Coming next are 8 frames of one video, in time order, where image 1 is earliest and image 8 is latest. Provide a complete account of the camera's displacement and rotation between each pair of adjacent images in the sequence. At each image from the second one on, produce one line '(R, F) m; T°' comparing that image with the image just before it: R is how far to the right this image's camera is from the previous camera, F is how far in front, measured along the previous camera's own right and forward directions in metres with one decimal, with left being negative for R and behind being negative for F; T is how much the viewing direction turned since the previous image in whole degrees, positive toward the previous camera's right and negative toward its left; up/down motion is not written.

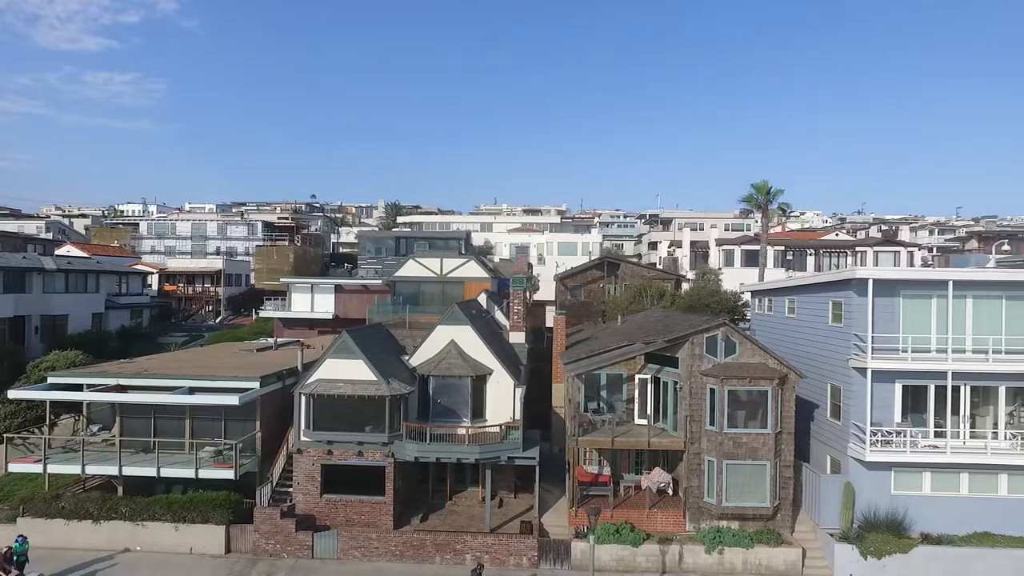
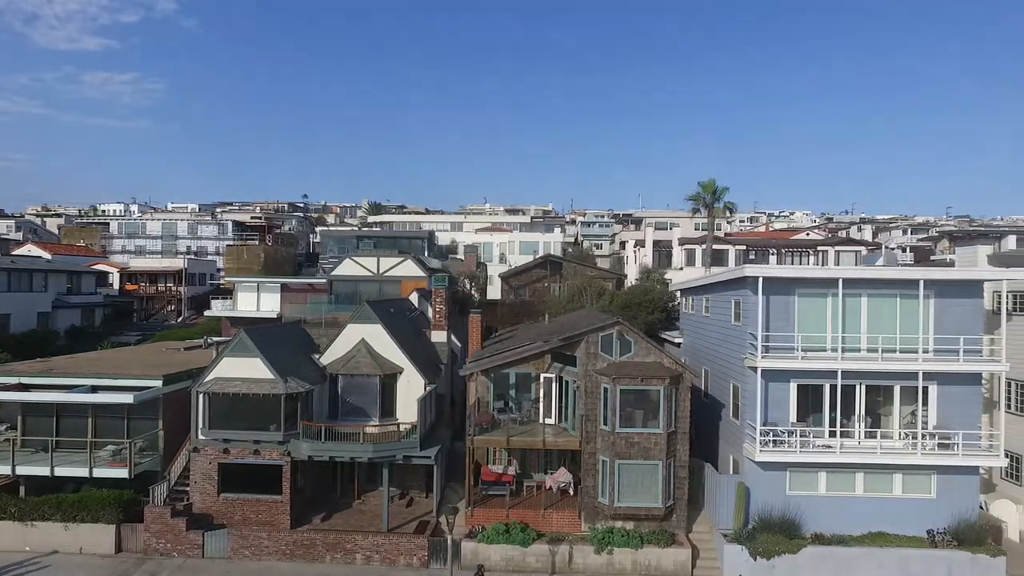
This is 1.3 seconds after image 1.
(+2.8, +0.1) m; 0°
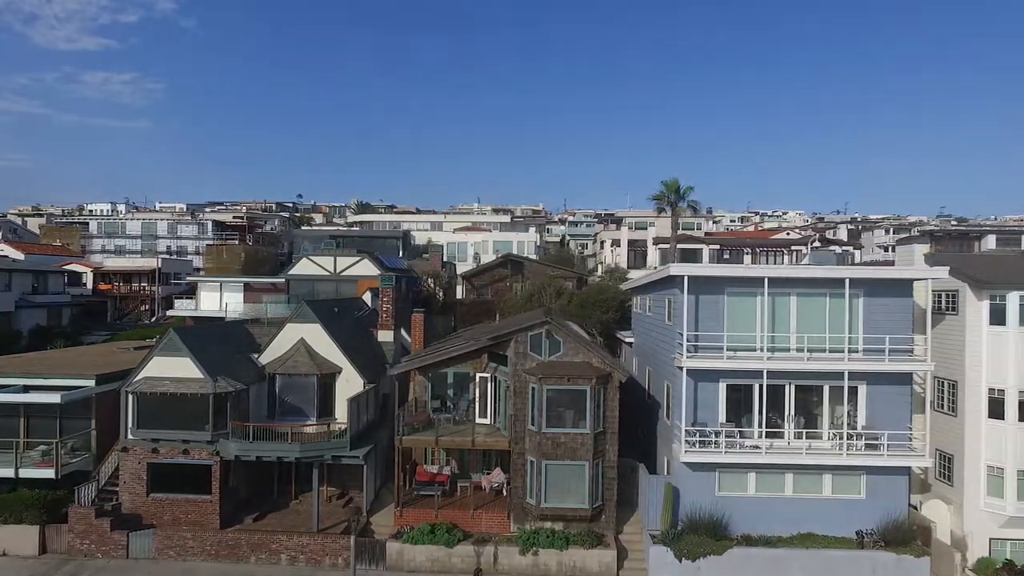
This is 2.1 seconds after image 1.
(+1.9, +0.1) m; 0°
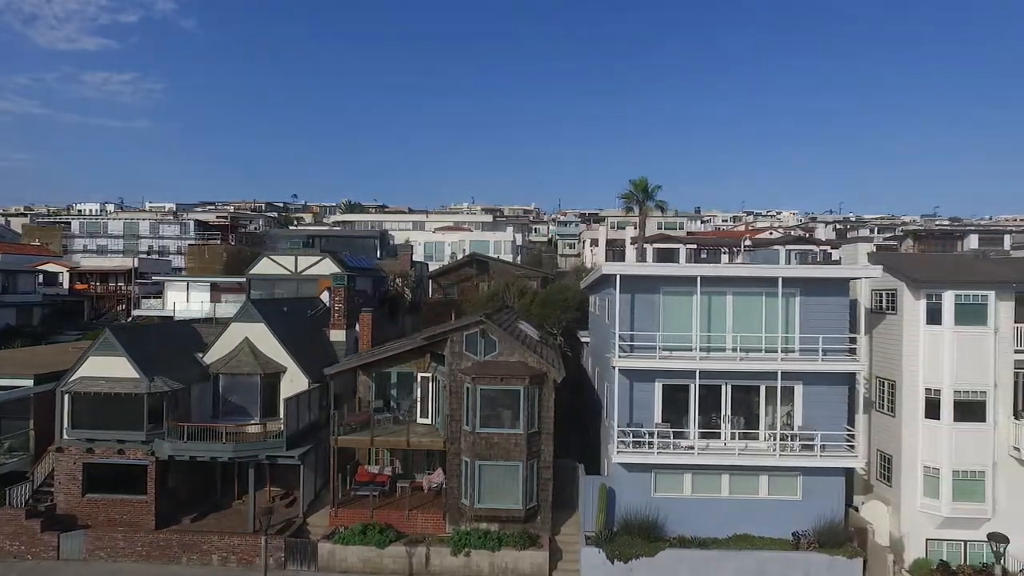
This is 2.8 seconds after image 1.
(+1.7, +0.2) m; 0°
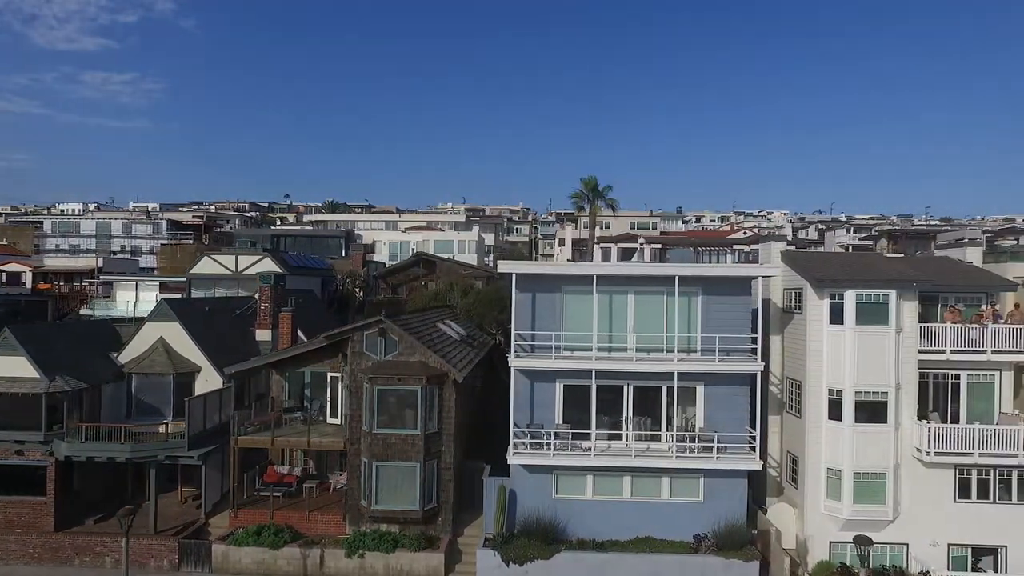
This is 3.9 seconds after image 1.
(+2.6, +0.3) m; 0°
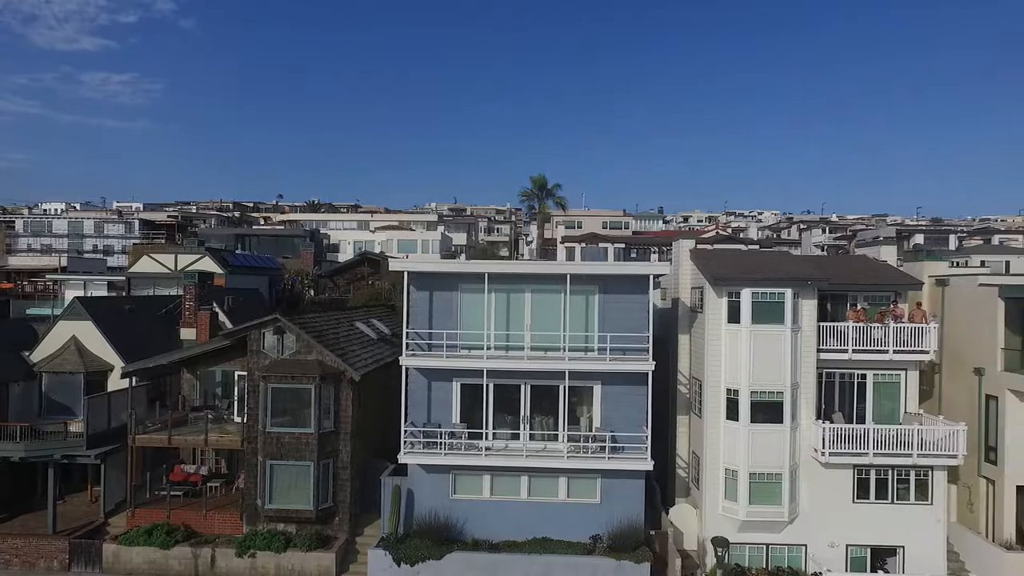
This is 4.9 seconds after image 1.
(+2.6, +0.2) m; 0°
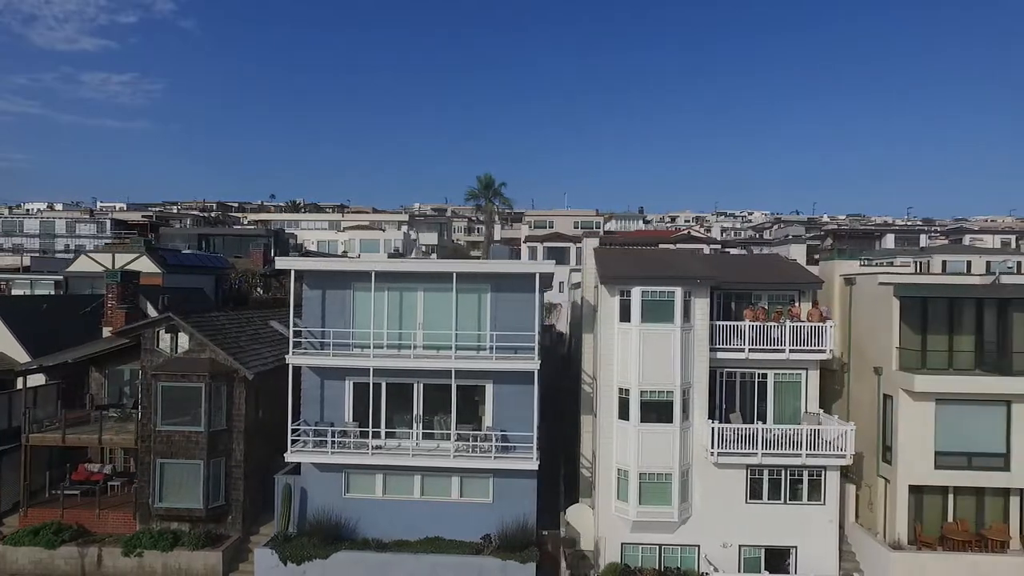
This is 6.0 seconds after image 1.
(+2.7, +0.1) m; 0°
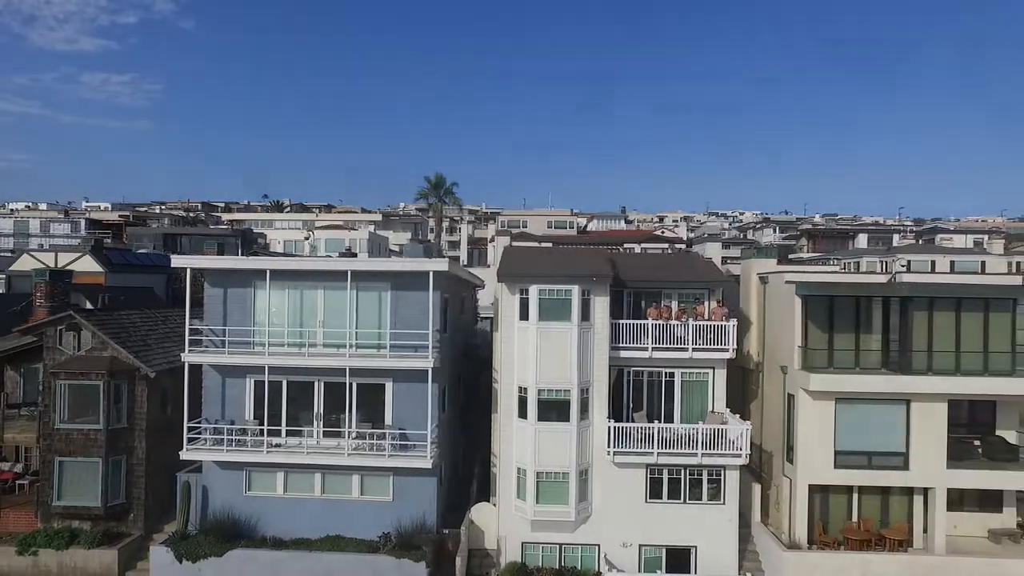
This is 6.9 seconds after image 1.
(+2.5, +0.1) m; 0°
